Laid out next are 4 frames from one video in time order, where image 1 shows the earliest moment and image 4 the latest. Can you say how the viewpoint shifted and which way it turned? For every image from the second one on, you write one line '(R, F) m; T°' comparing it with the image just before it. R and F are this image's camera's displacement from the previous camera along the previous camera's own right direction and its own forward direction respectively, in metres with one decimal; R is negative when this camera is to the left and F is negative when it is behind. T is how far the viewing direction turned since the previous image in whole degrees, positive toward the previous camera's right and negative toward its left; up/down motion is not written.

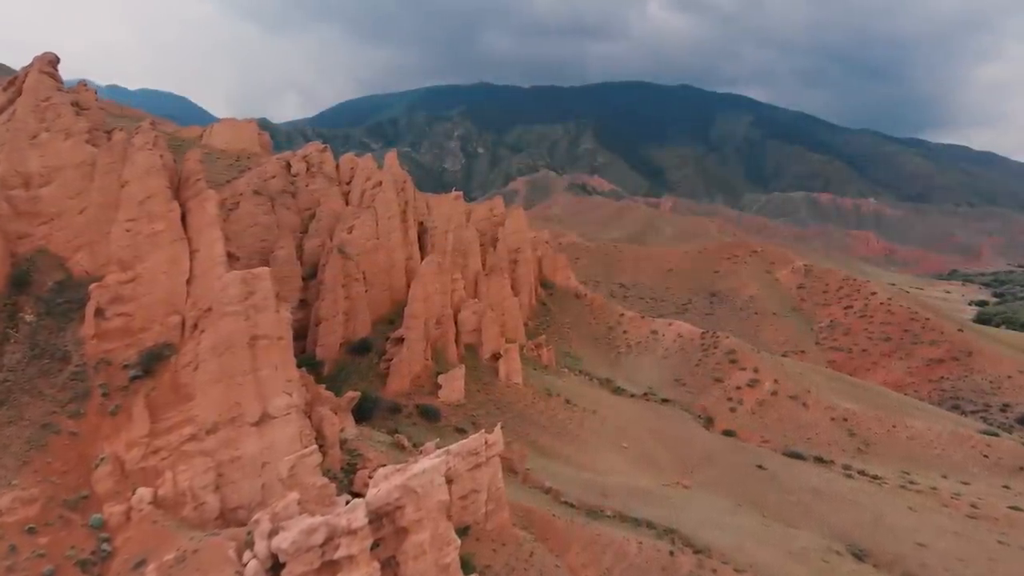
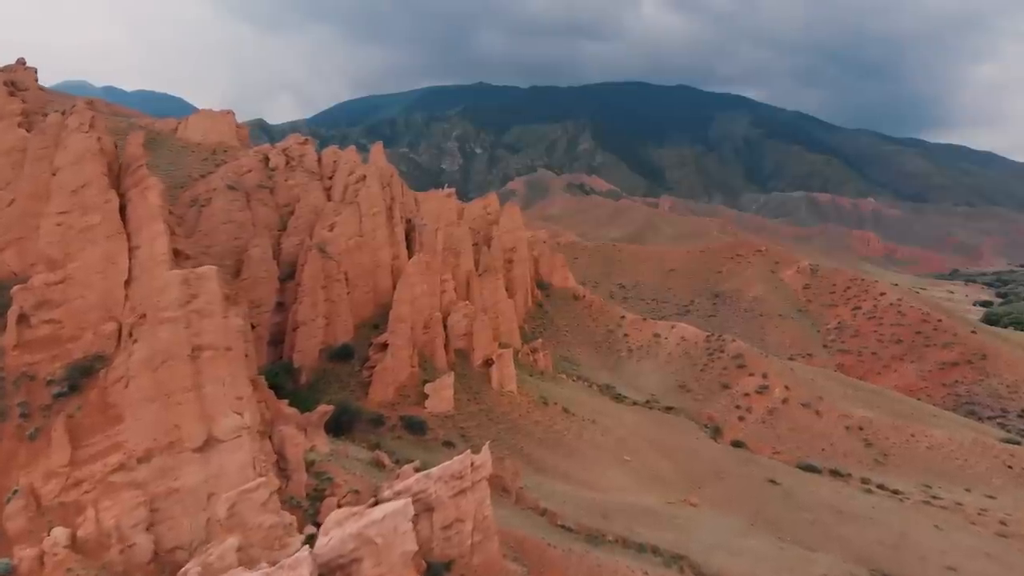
(+0.2, +1.8) m; 0°
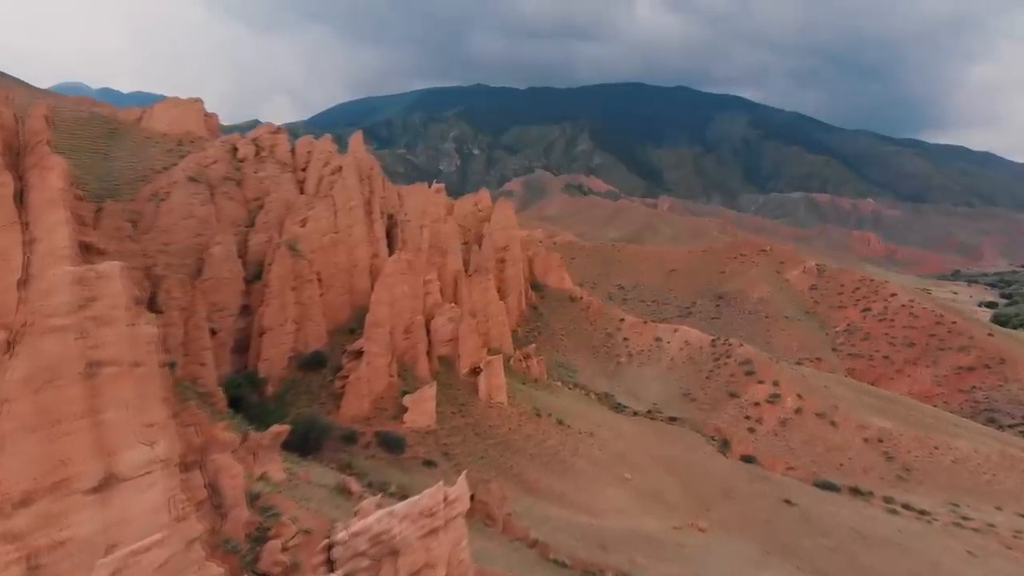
(+0.3, +2.1) m; 0°
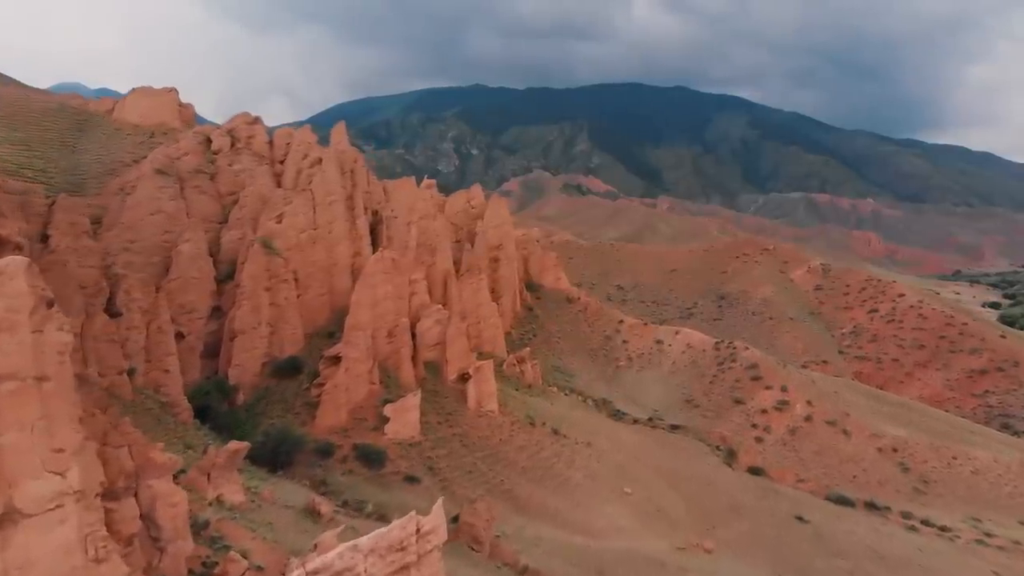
(+0.2, +1.5) m; 0°
